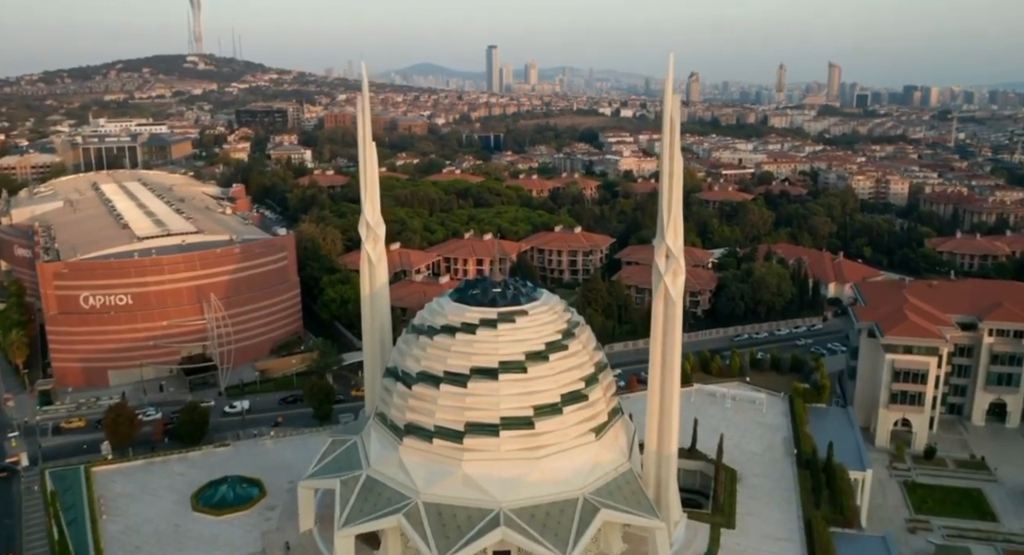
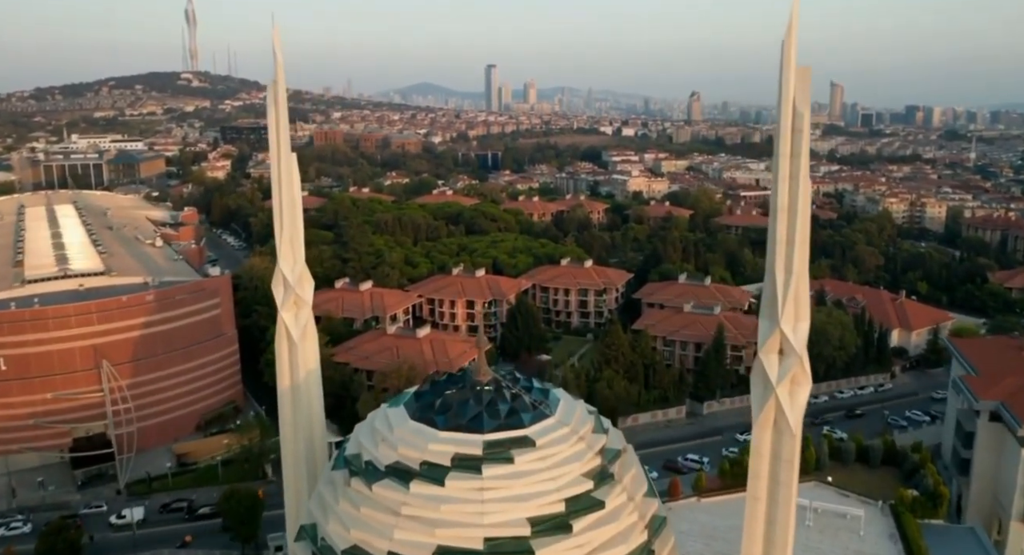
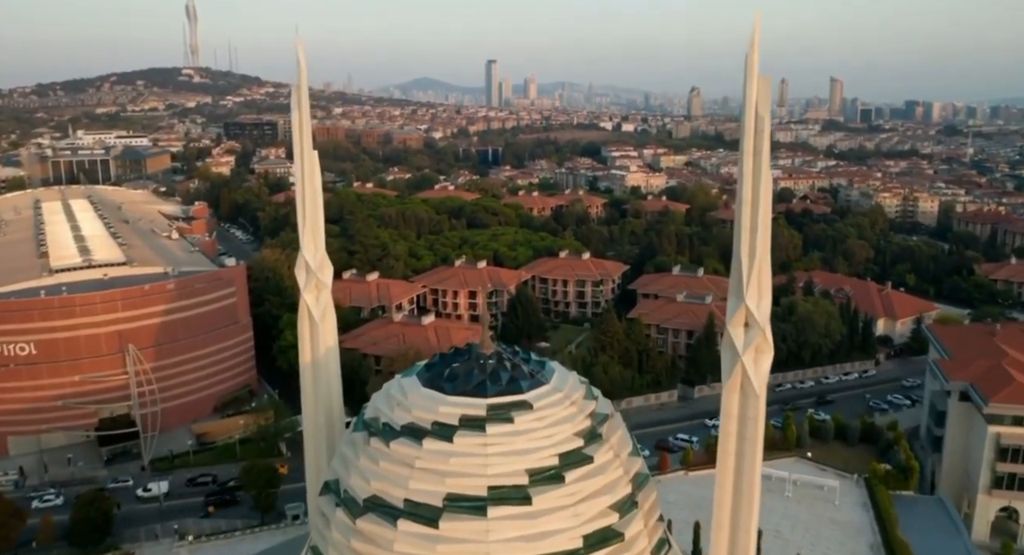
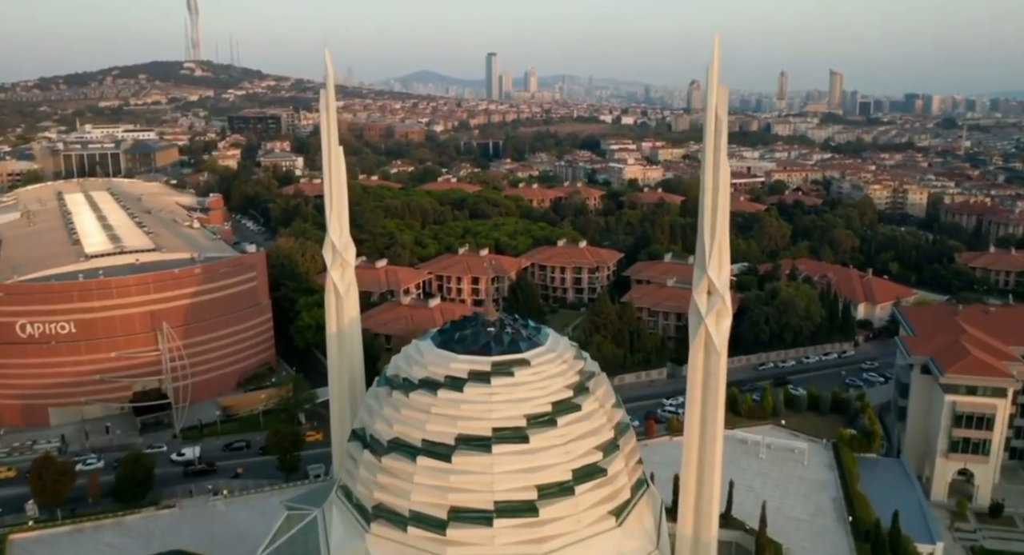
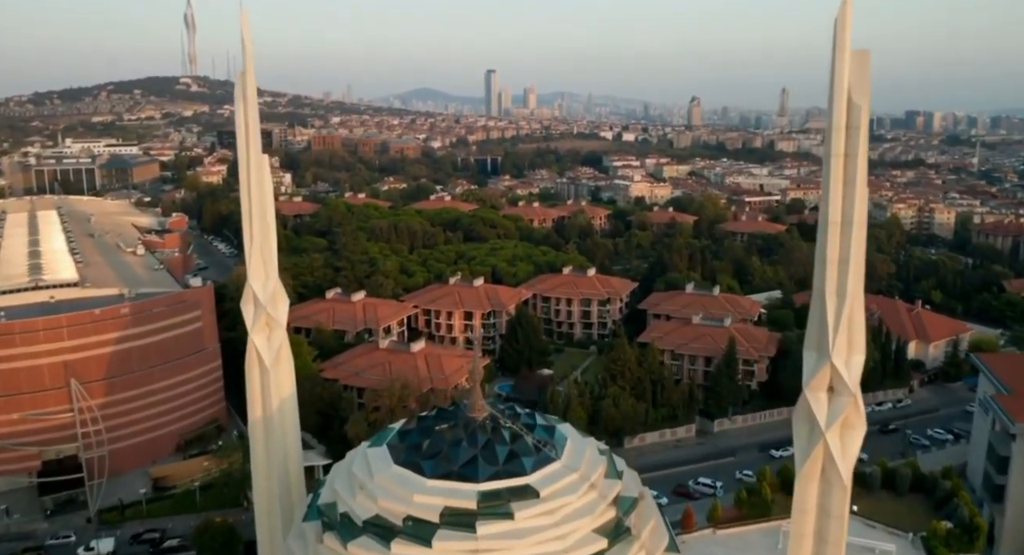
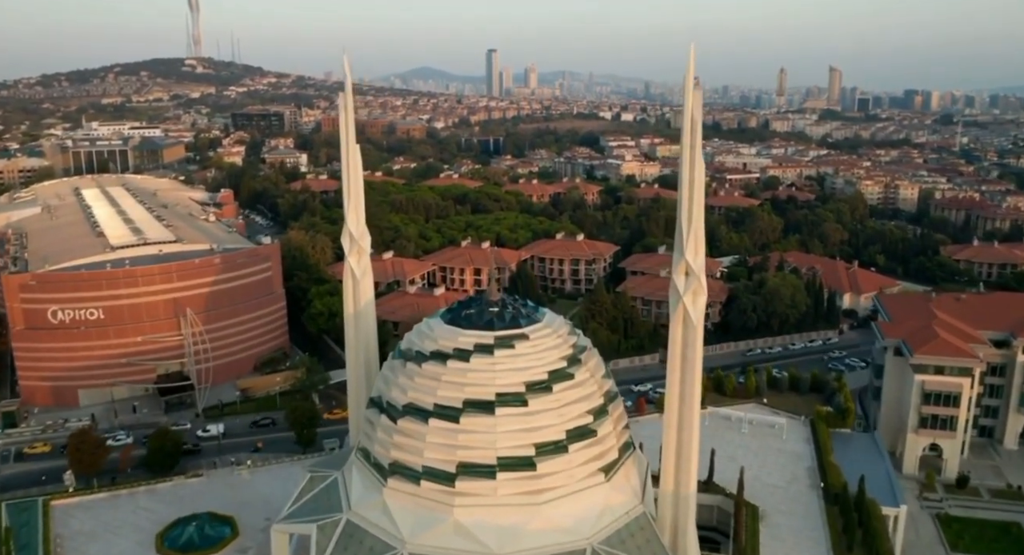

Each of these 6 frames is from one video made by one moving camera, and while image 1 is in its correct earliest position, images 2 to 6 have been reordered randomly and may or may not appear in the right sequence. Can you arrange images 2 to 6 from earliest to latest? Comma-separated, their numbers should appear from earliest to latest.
6, 4, 3, 2, 5
